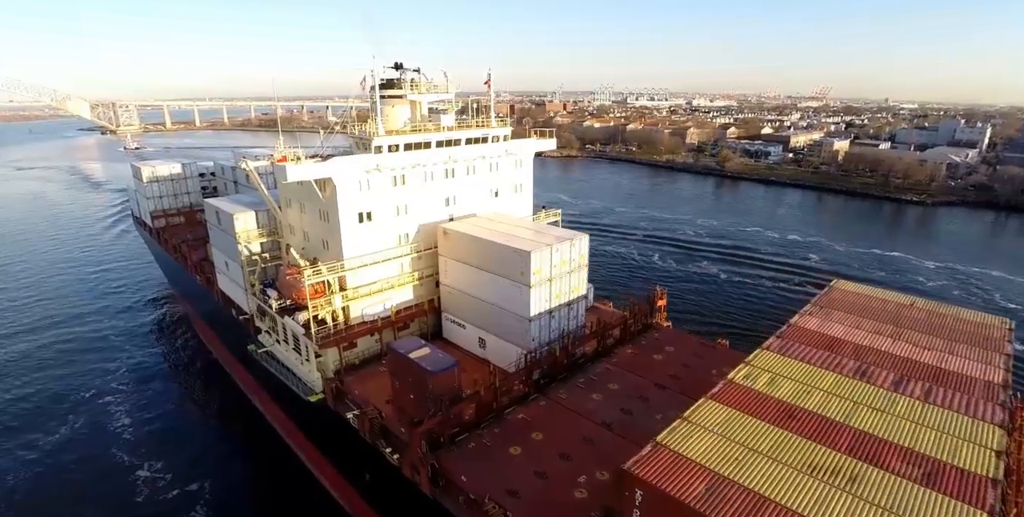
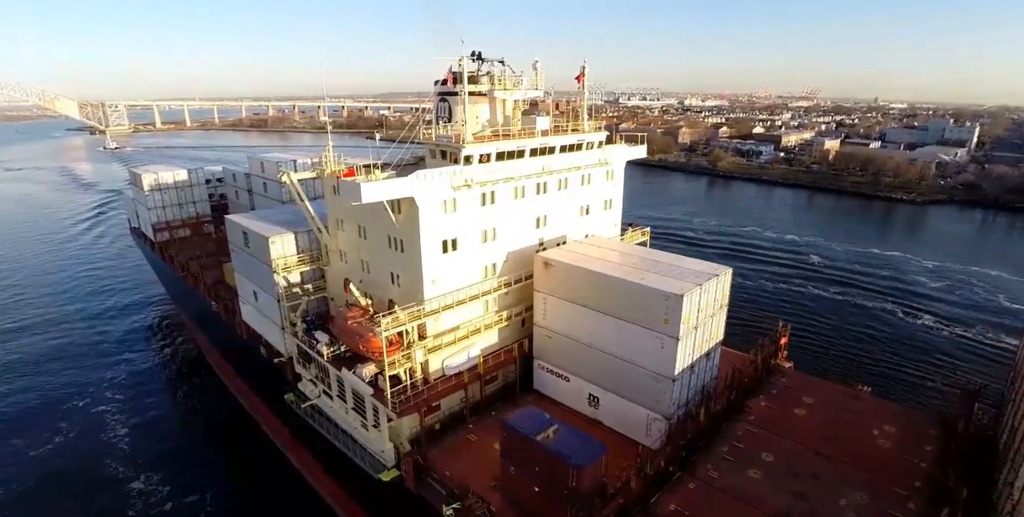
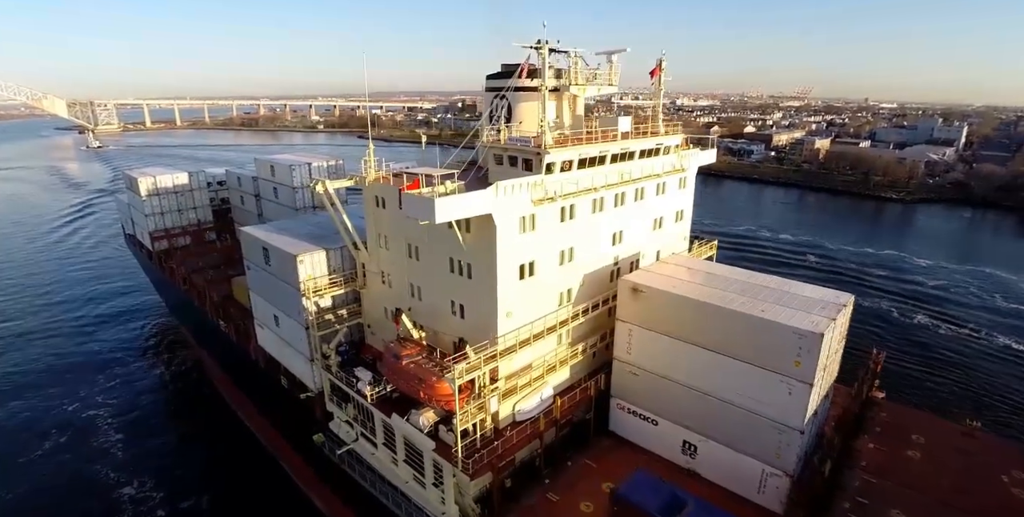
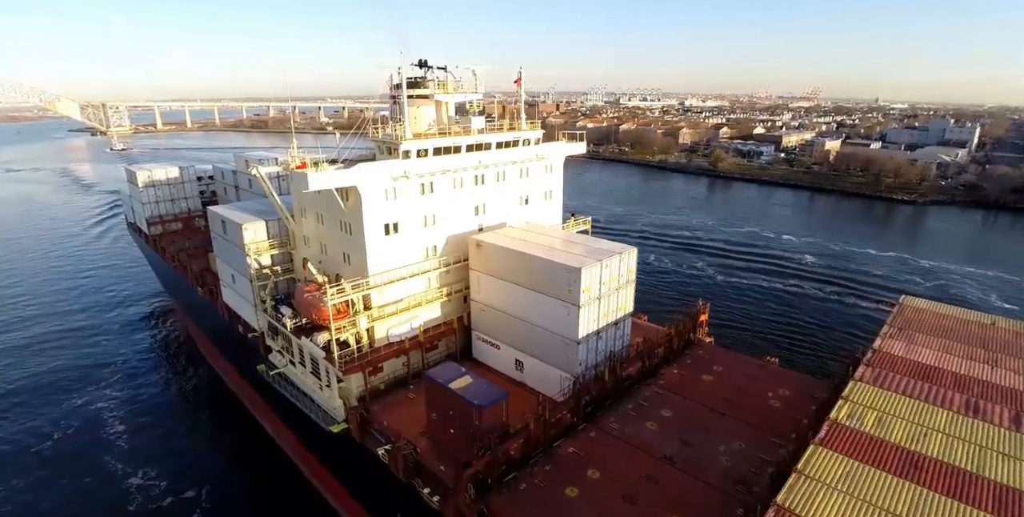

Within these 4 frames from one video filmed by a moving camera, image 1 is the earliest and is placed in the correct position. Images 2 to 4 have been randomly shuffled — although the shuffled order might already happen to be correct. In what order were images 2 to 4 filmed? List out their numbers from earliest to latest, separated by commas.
4, 2, 3
